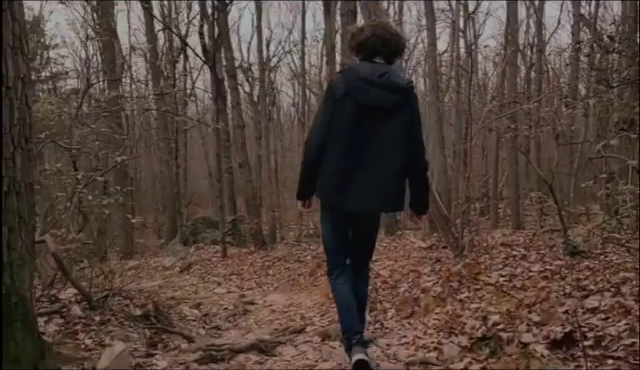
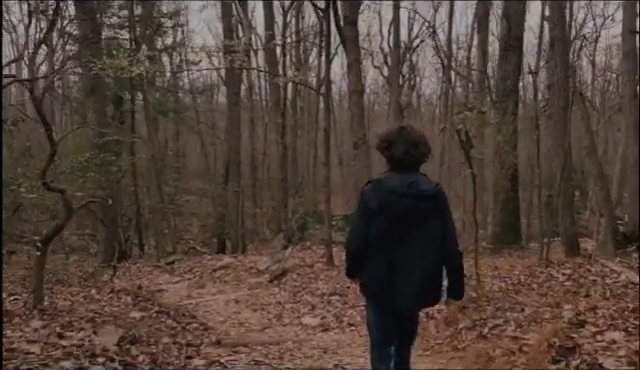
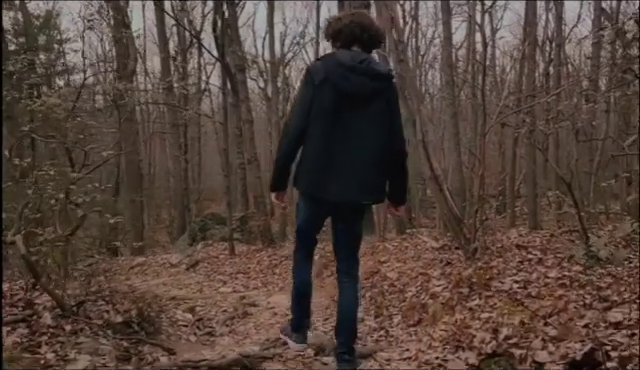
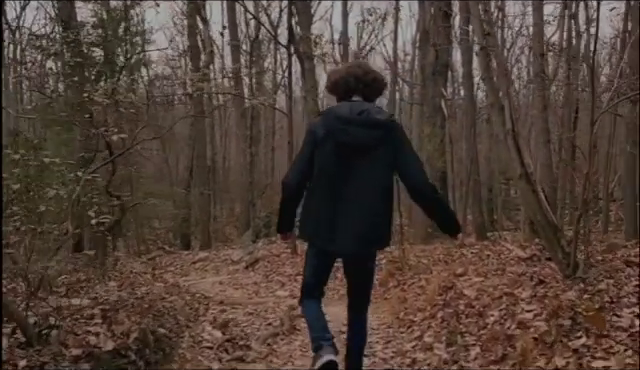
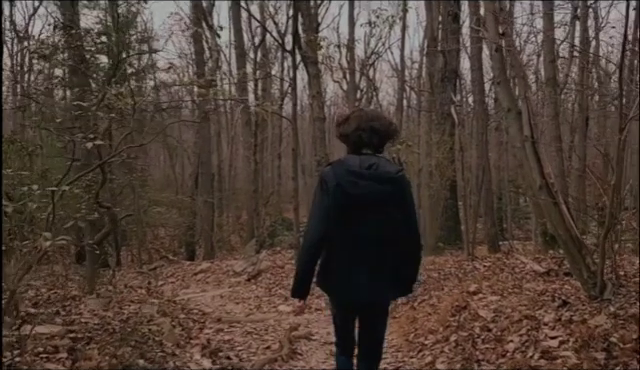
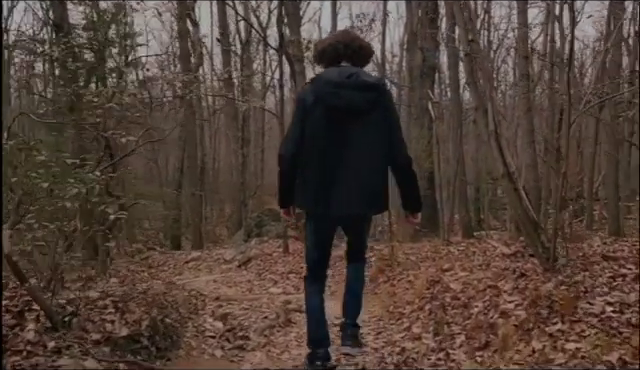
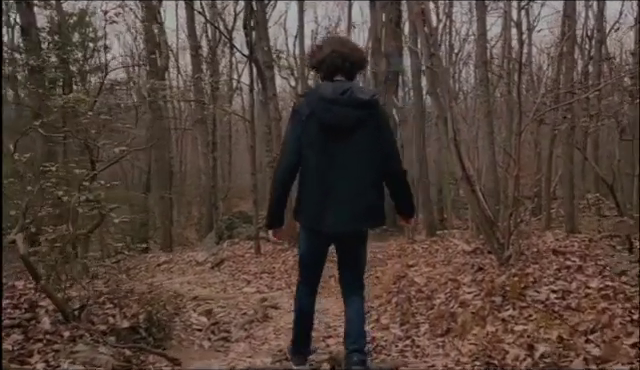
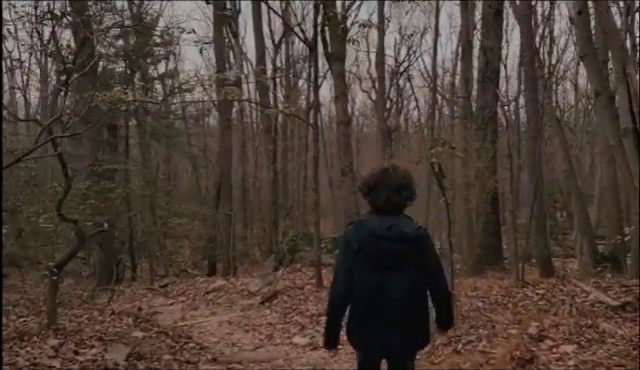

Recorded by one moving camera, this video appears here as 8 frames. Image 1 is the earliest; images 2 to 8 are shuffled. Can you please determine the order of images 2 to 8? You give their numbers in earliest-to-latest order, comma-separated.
3, 7, 6, 4, 5, 8, 2
